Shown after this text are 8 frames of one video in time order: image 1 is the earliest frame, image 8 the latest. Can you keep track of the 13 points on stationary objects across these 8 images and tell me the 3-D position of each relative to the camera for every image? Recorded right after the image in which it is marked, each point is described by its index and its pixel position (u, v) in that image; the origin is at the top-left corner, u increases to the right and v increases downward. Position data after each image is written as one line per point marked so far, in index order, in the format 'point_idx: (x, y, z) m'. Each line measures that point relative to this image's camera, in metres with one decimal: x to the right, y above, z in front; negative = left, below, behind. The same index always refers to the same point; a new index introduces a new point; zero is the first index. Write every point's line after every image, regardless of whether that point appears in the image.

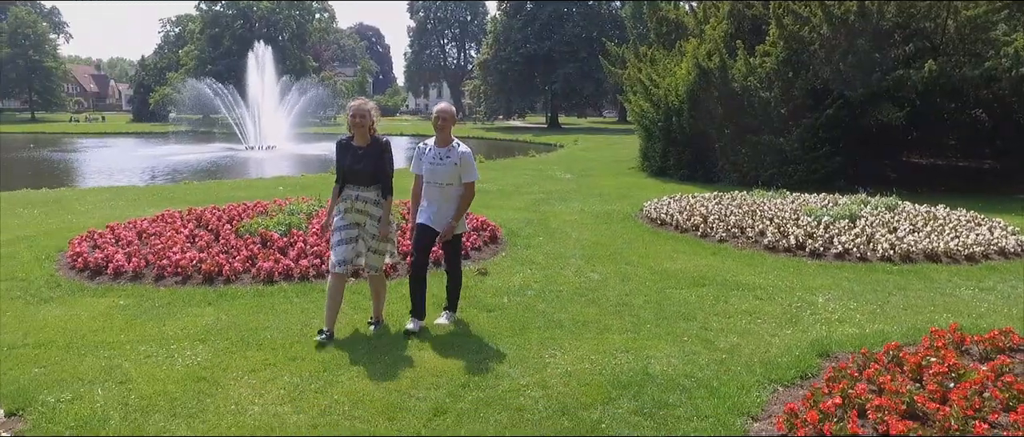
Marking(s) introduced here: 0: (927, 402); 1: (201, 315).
0: (+2.1, -0.9, +3.3) m
1: (-2.8, -0.8, +5.9) m
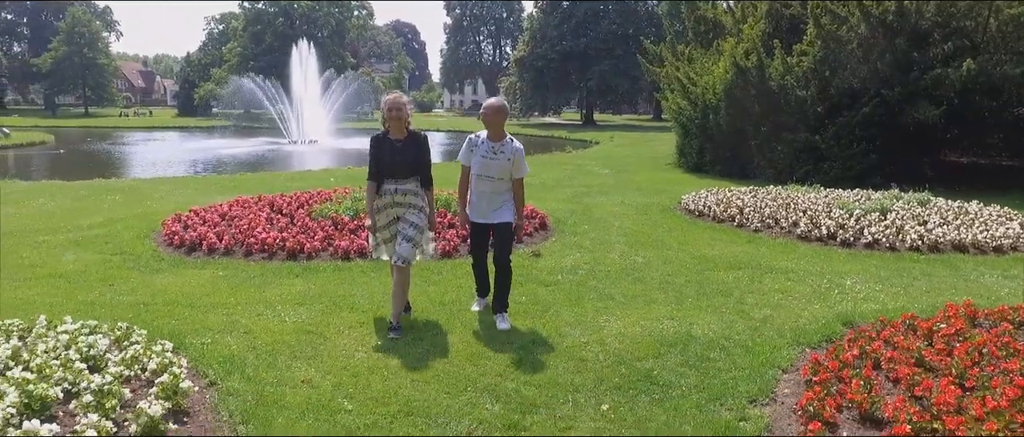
0: (+2.5, -0.8, +3.9) m
1: (-2.2, -0.6, +6.8) m
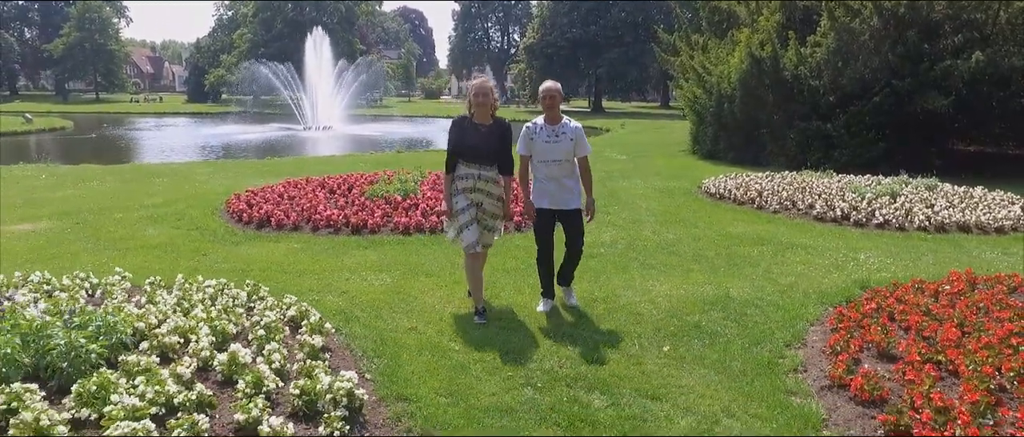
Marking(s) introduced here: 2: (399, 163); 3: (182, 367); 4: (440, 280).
0: (+3.0, -0.6, +4.7) m
1: (-1.7, -0.4, +7.5) m
2: (-3.5, +1.7, +19.6) m
3: (-1.7, -0.8, +3.5) m
4: (-0.7, -0.6, +6.3) m
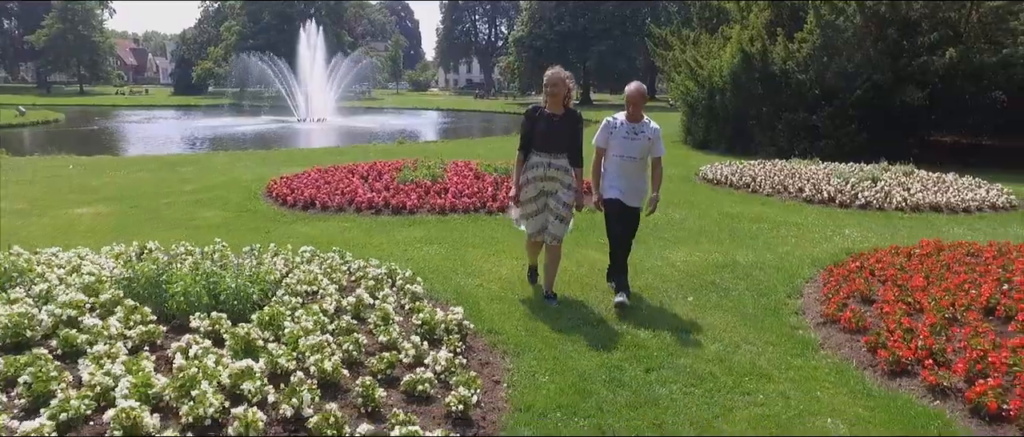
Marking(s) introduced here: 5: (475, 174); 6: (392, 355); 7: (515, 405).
0: (+3.5, -0.4, +5.7) m
1: (-1.3, -0.1, +8.5) m
2: (-3.4, +2.1, +20.5) m
3: (-1.3, -0.6, +4.5) m
4: (-0.3, -0.4, +7.3) m
5: (-0.7, +0.8, +12.0) m
6: (-0.7, -0.8, +3.7) m
7: (0.0, -1.0, +3.6) m
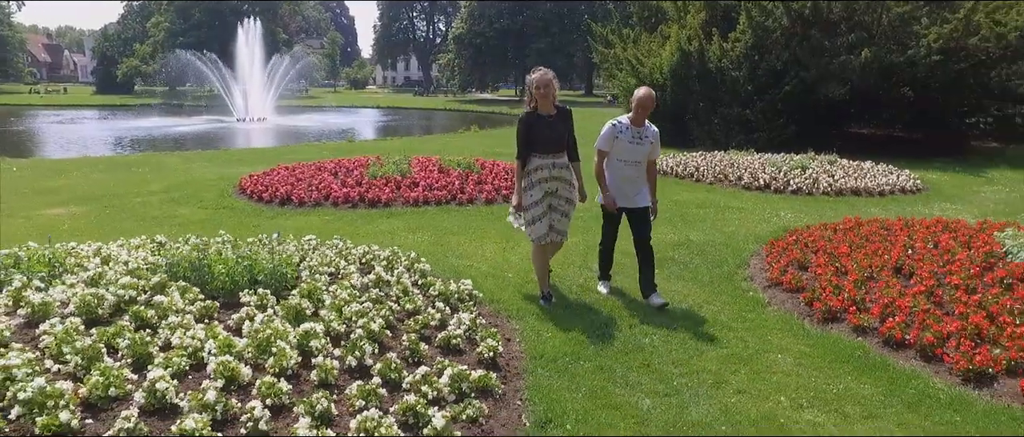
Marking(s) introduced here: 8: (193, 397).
0: (+3.3, -0.2, +6.7) m
1: (-1.7, 0.0, +9.1) m
2: (-4.9, +2.2, +20.8) m
3: (-1.3, -0.5, +5.1) m
4: (-0.5, -0.2, +8.0) m
5: (-1.4, +1.0, +12.6) m
6: (-0.6, -0.7, +4.4) m
7: (+0.1, -0.9, +4.3) m
8: (-1.5, -0.8, +3.1) m
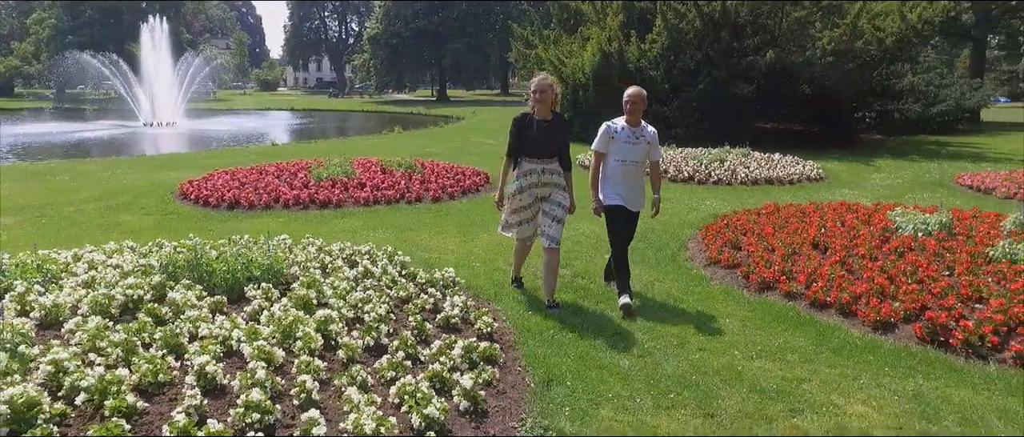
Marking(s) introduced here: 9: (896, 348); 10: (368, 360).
0: (+2.9, 0.0, +7.7) m
1: (-2.4, 0.0, +9.4) m
2: (-7.1, +2.1, +20.6) m
3: (-1.4, -0.4, +5.5) m
4: (-1.1, -0.2, +8.4) m
5: (-2.6, +1.0, +12.9) m
6: (-0.7, -0.6, +4.8) m
7: (+0.1, -0.8, +4.9) m
8: (-1.4, -0.8, +3.5) m
9: (+2.7, -0.9, +4.6) m
10: (-0.9, -0.9, +4.0) m
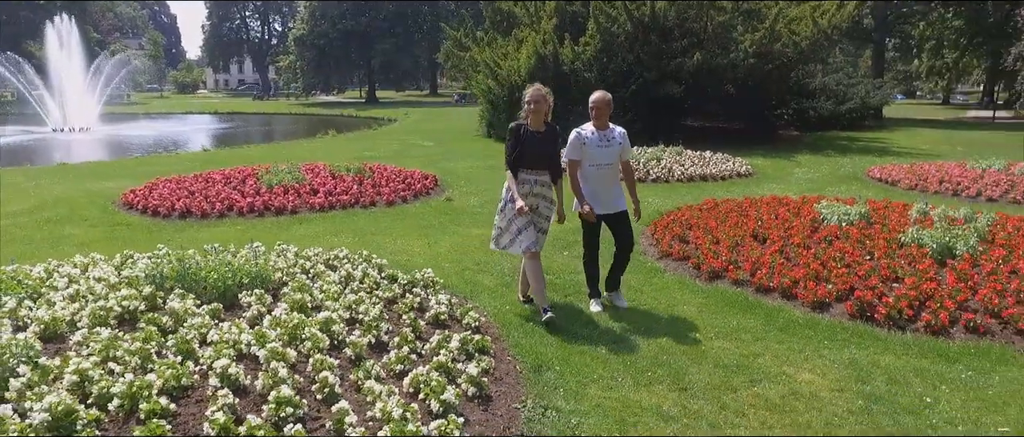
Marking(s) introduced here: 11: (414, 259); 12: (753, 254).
0: (+2.4, 0.0, +8.4) m
1: (-3.0, -0.1, +9.5) m
2: (-8.9, +1.8, +20.2) m
3: (-1.6, -0.5, +5.7) m
4: (-1.6, -0.2, +8.7) m
5: (-3.6, +0.9, +13.0) m
6: (-0.8, -0.7, +5.2) m
7: (-0.1, -0.8, +5.3) m
8: (-1.4, -0.9, +3.7) m
9: (+2.6, -0.8, +5.3) m
10: (-0.9, -0.9, +4.3) m
11: (-1.1, -0.5, +7.4) m
12: (+2.4, -0.4, +6.6) m
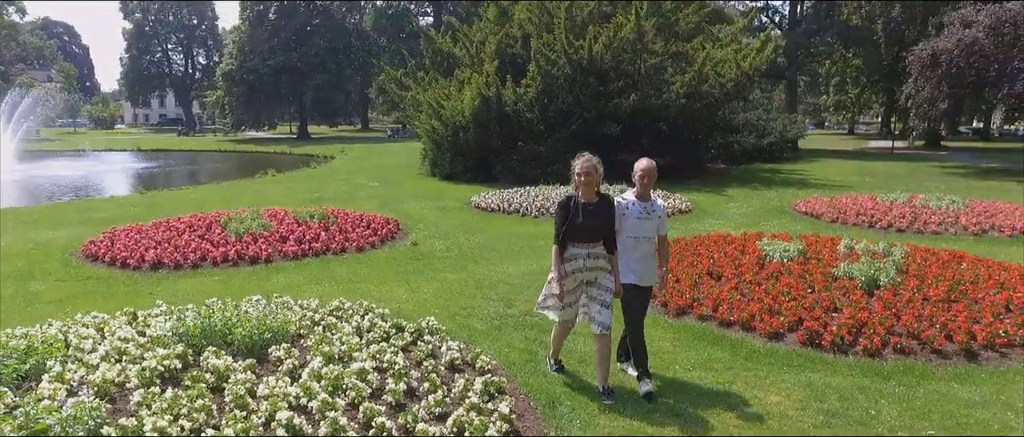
0: (+2.1, -0.5, +9.3) m
1: (-3.4, -0.9, +9.8) m
2: (-10.5, +0.5, +19.9) m
3: (-1.6, -1.0, +6.2) m
4: (-1.9, -0.9, +9.1) m
5: (-4.4, 0.0, +13.3) m
6: (-0.8, -1.1, +5.7) m
7: (-0.1, -1.3, +5.9) m
8: (-1.2, -1.3, +4.2) m
9: (+2.6, -1.2, +6.2) m
10: (-0.8, -1.3, +4.8) m
11: (-1.3, -1.0, +7.9) m
12: (+2.3, -0.8, +7.5) m
